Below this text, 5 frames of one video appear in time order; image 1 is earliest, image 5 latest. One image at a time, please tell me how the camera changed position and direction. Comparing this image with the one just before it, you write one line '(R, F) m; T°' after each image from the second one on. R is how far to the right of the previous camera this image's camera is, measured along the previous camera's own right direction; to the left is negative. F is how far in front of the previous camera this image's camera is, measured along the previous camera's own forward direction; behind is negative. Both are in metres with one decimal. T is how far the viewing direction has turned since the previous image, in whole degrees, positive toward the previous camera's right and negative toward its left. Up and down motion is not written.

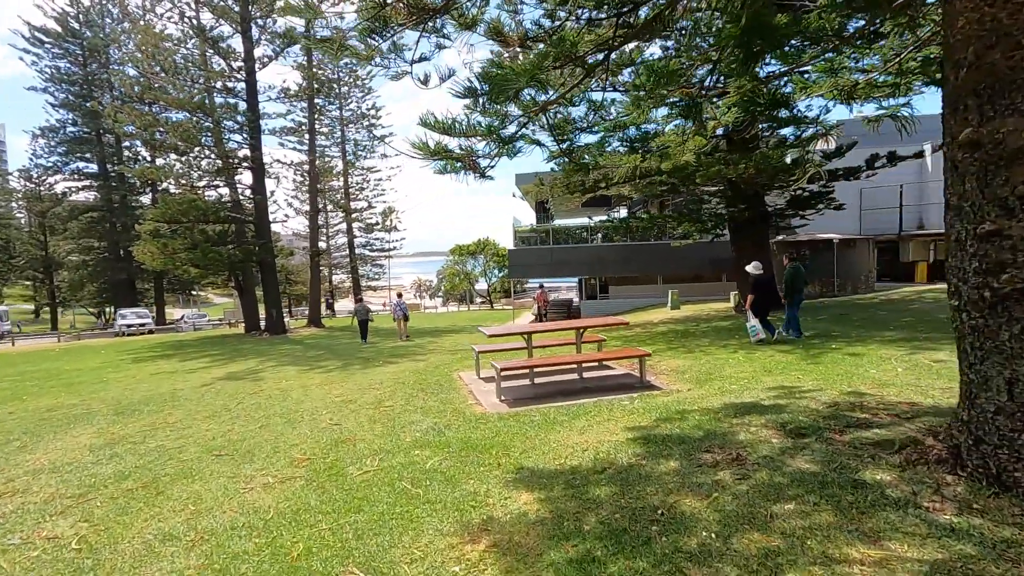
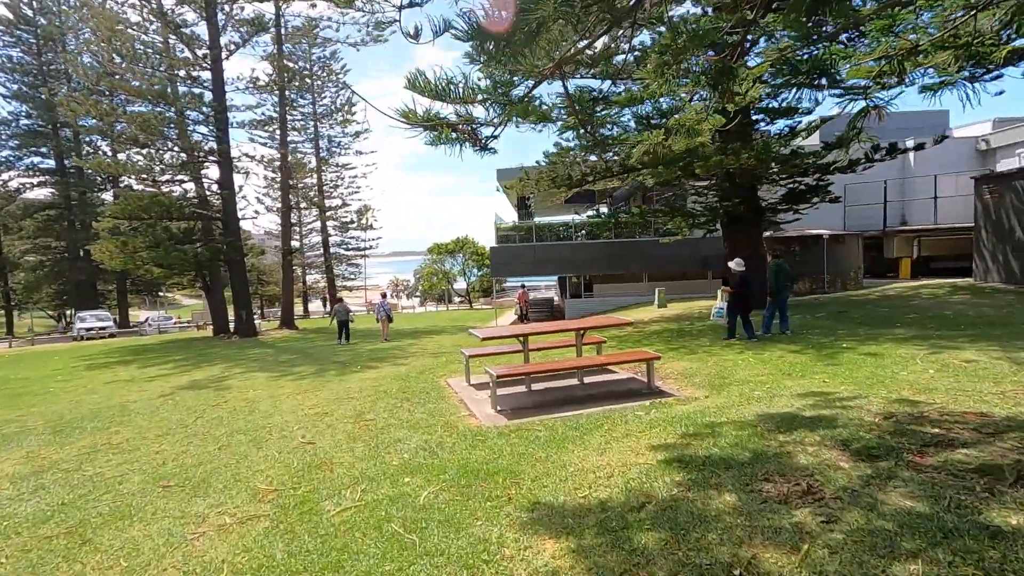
(-0.2, +0.7) m; +2°
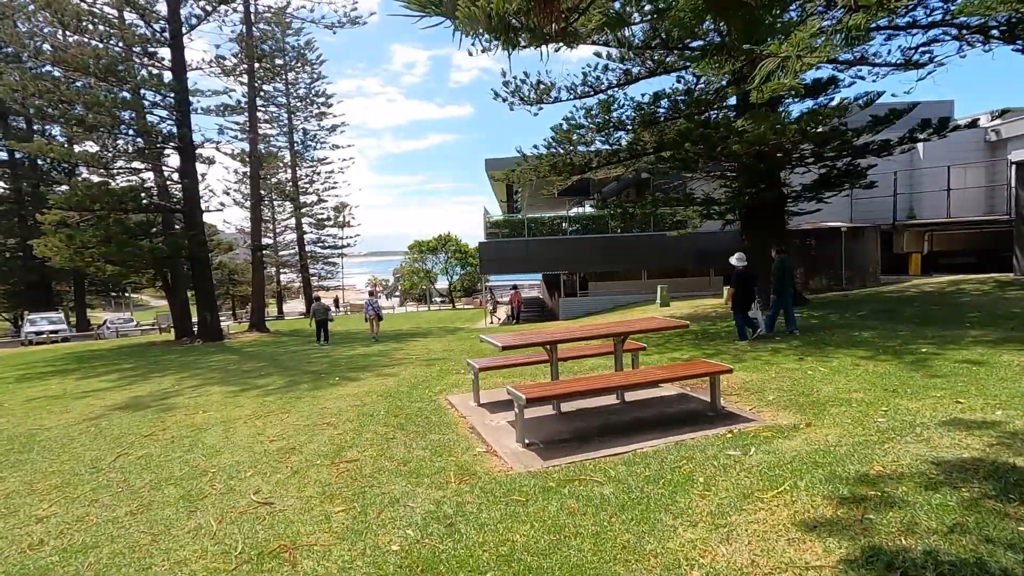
(-0.4, +1.5) m; +2°
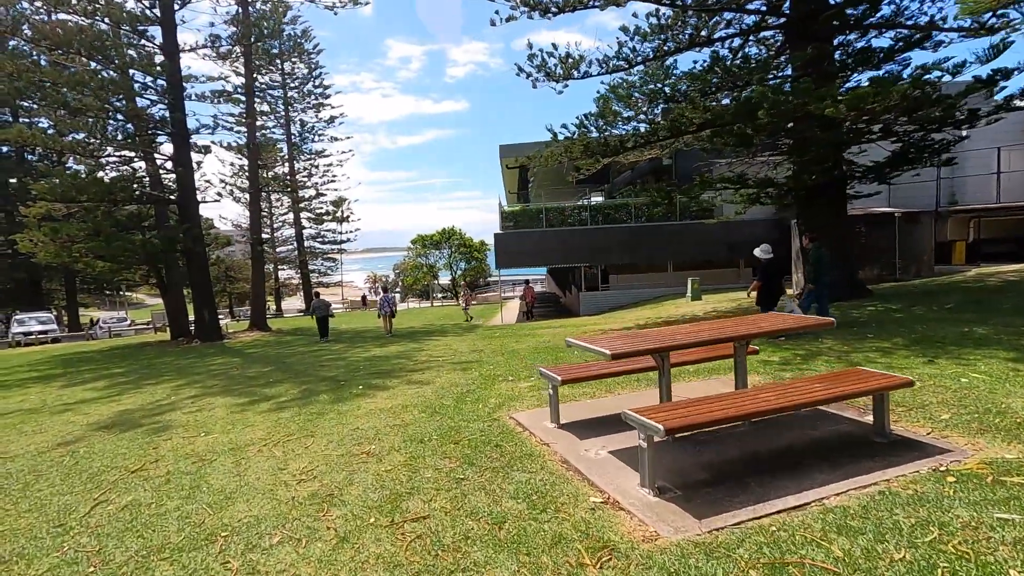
(-0.8, +1.3) m; 0°
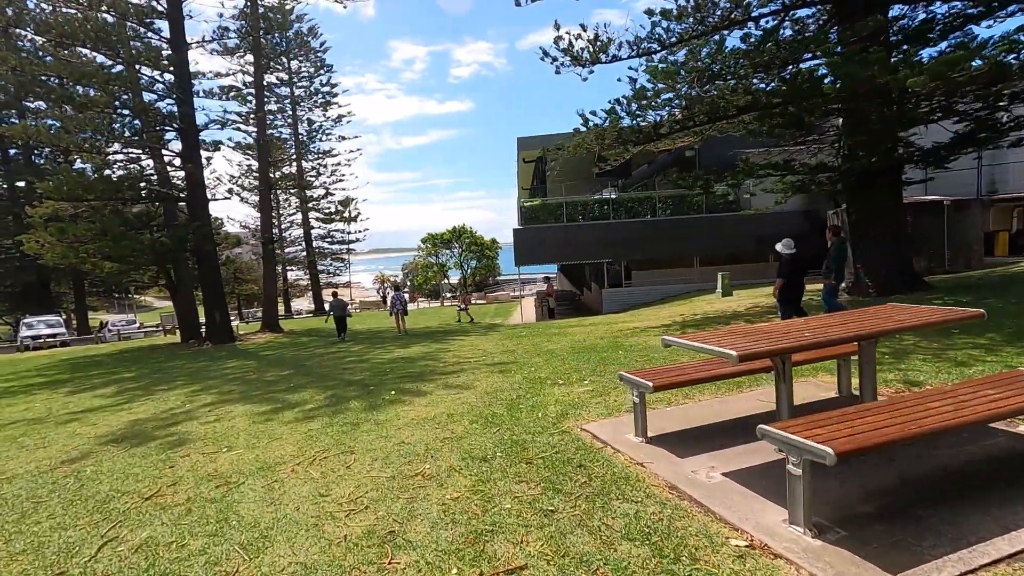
(-0.5, +0.7) m; -1°
